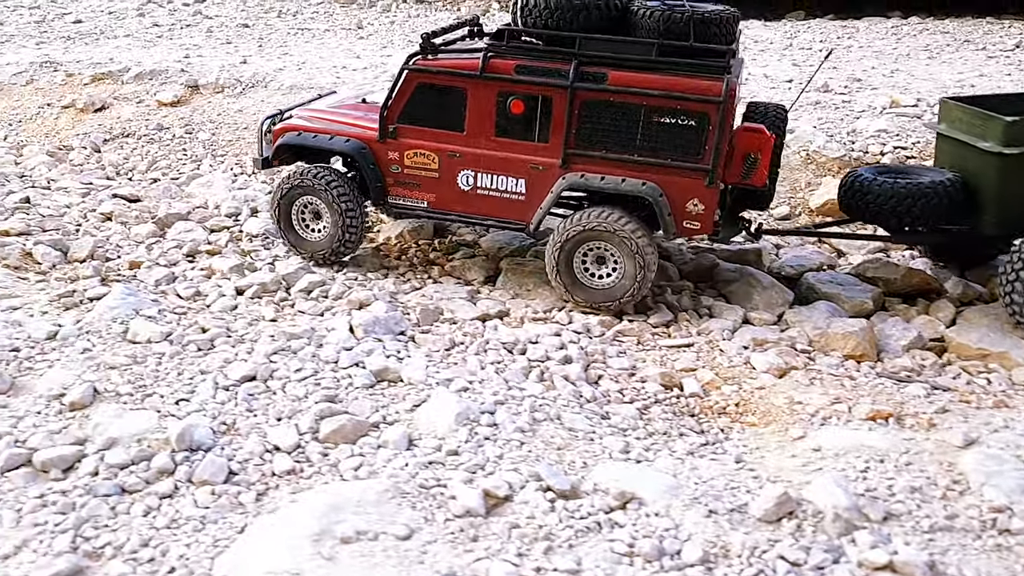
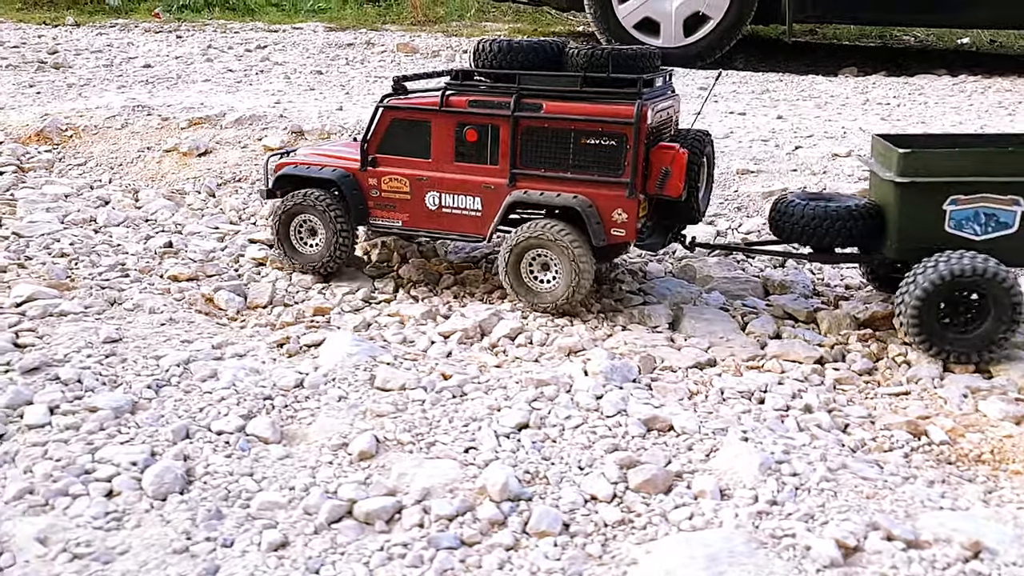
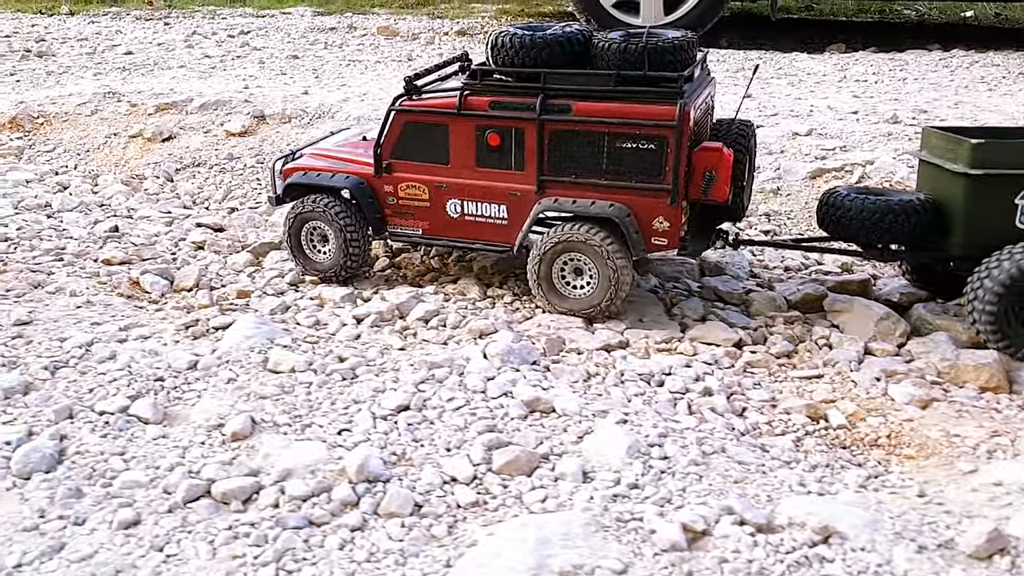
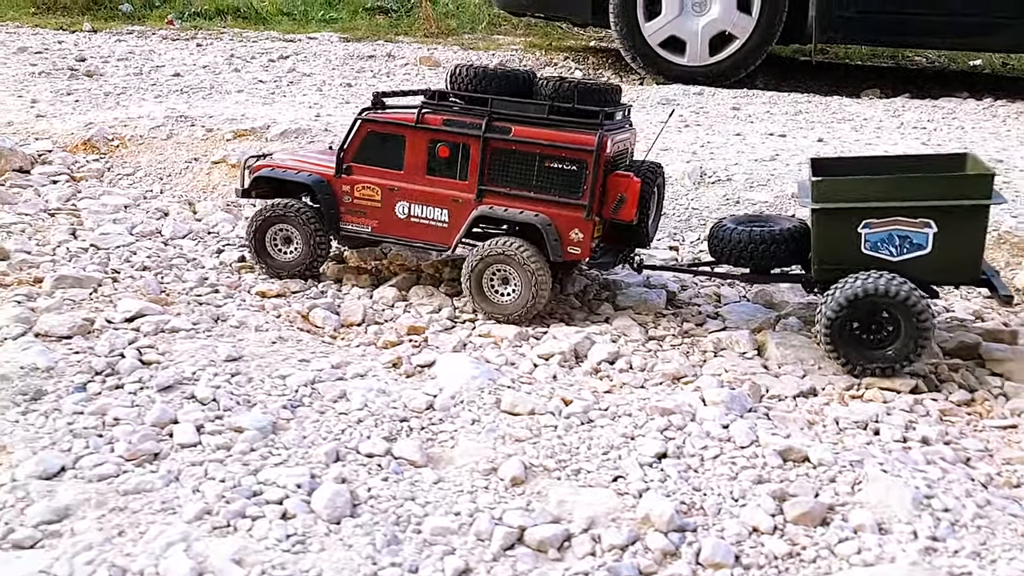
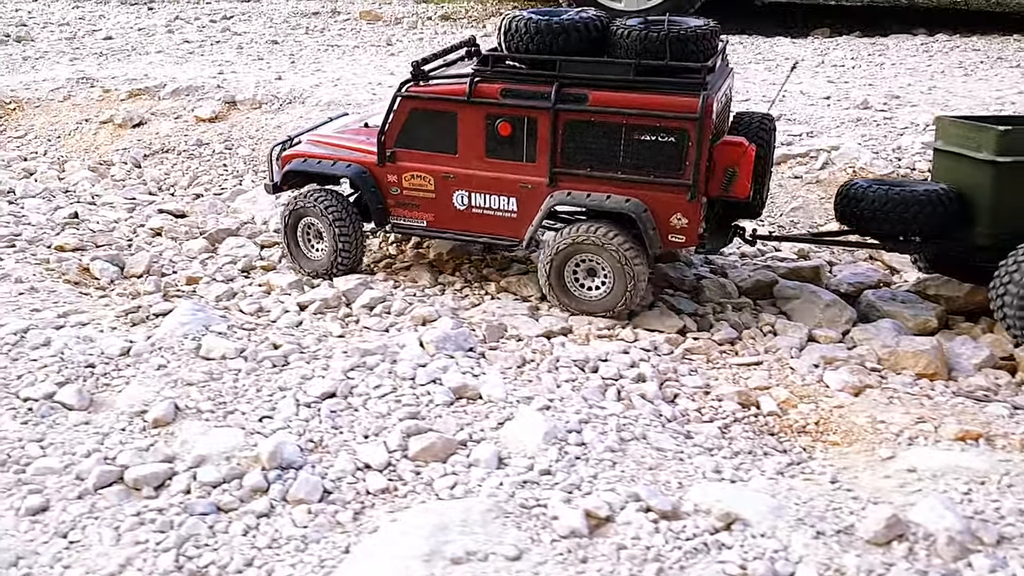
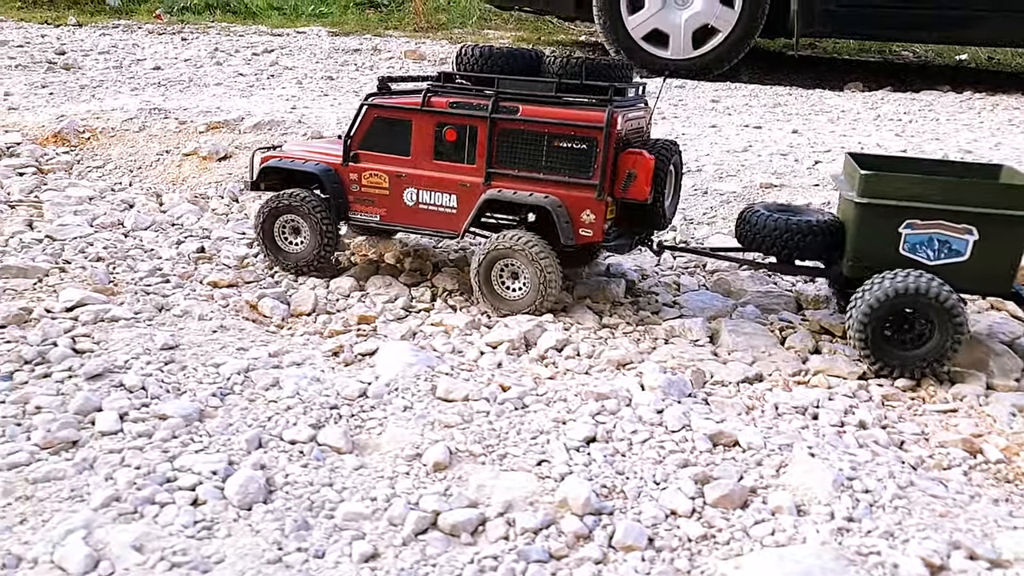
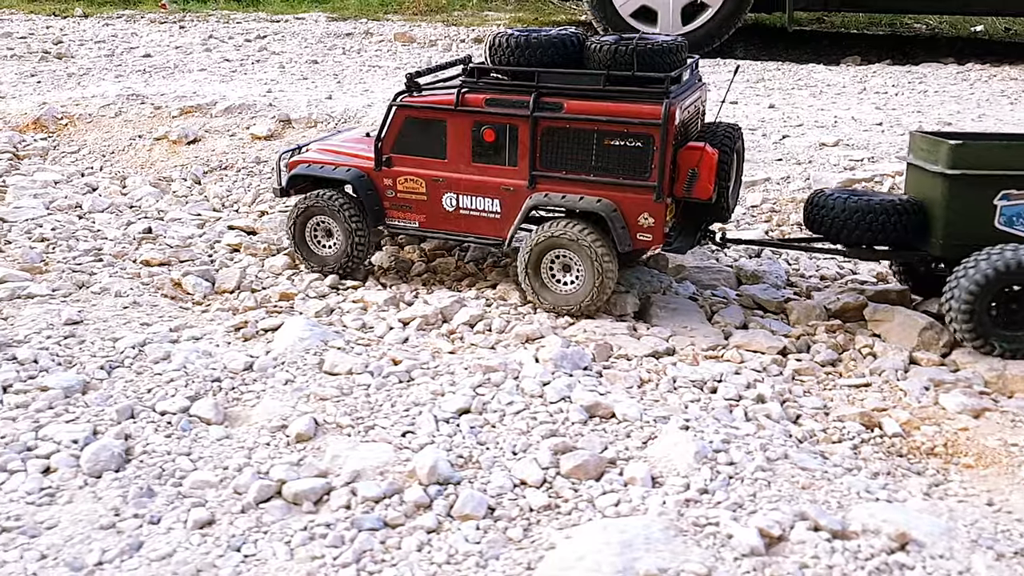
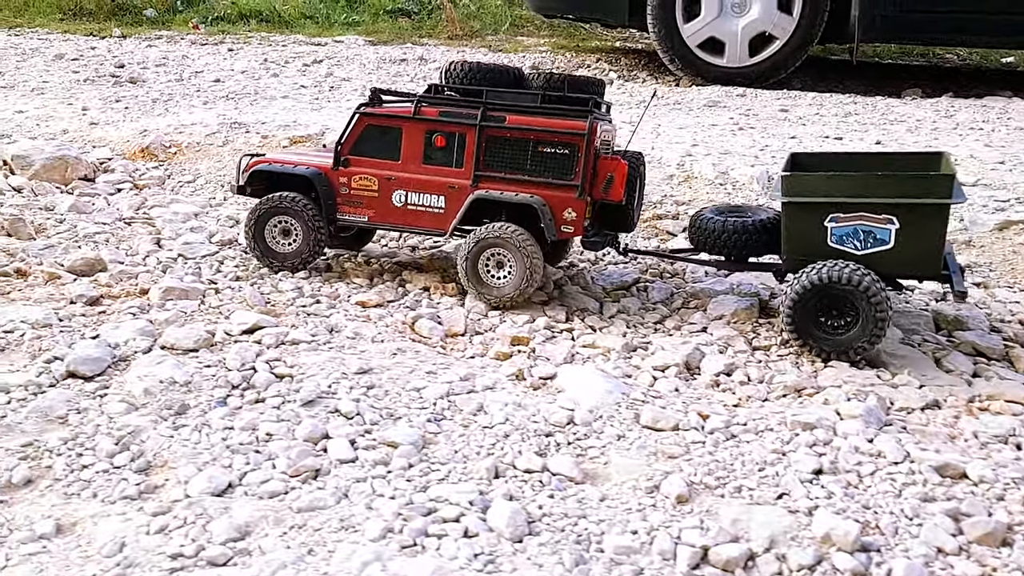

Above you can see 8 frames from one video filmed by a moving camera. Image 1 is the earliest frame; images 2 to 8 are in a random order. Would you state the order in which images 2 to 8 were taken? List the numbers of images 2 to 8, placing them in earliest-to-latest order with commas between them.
5, 3, 7, 2, 6, 4, 8
